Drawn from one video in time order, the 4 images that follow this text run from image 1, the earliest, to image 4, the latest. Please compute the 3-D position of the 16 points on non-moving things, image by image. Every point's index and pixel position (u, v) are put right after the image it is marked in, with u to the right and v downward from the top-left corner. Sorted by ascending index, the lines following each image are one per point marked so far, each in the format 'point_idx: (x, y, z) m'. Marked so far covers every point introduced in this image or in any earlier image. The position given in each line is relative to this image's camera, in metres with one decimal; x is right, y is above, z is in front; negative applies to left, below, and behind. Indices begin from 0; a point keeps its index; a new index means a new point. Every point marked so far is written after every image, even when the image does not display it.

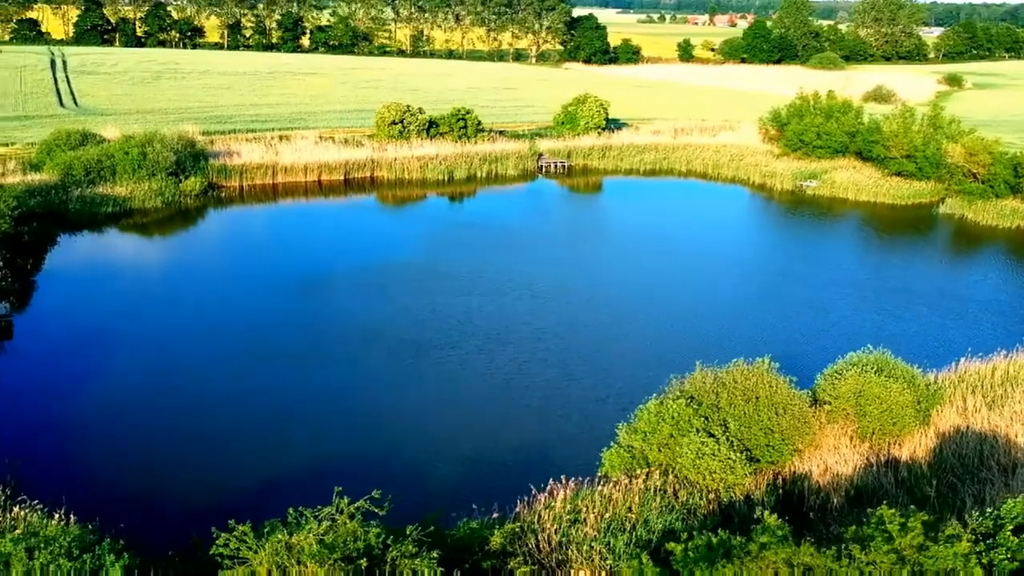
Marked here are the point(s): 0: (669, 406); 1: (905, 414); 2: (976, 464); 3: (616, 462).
0: (+1.5, -1.1, +7.9) m
1: (+4.1, -1.3, +8.6) m
2: (+4.7, -1.7, +8.2) m
3: (+1.0, -1.7, +7.9) m
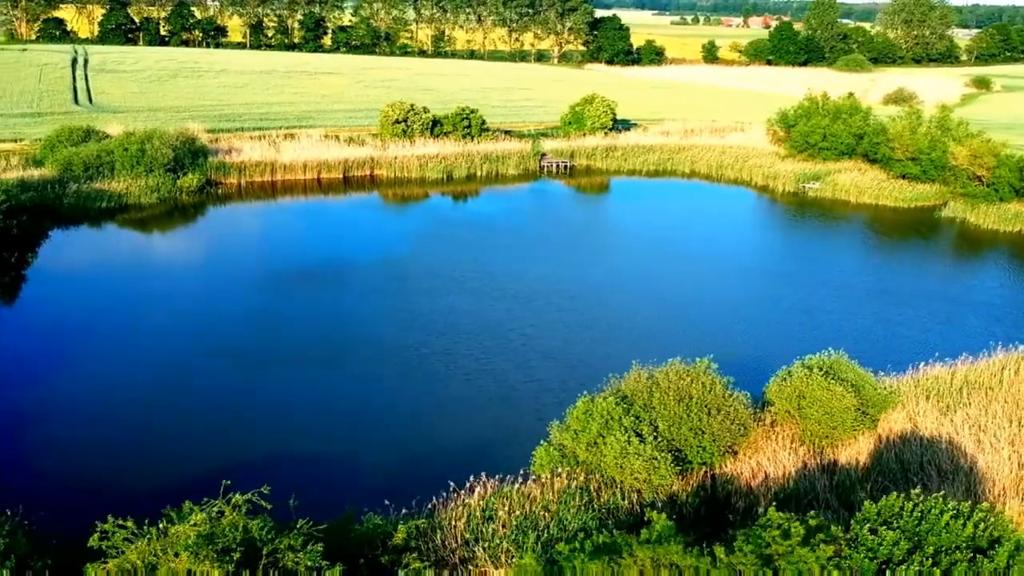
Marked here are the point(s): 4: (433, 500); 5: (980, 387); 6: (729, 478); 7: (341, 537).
0: (+0.8, -1.1, +7.8) m
1: (+3.4, -1.3, +8.4) m
2: (+4.0, -1.7, +8.0) m
3: (+0.3, -1.6, +7.8) m
4: (-0.9, -2.0, +7.6) m
5: (+5.7, -1.2, +10.0) m
6: (+2.0, -1.8, +7.7) m
7: (-1.3, -1.9, +6.1) m
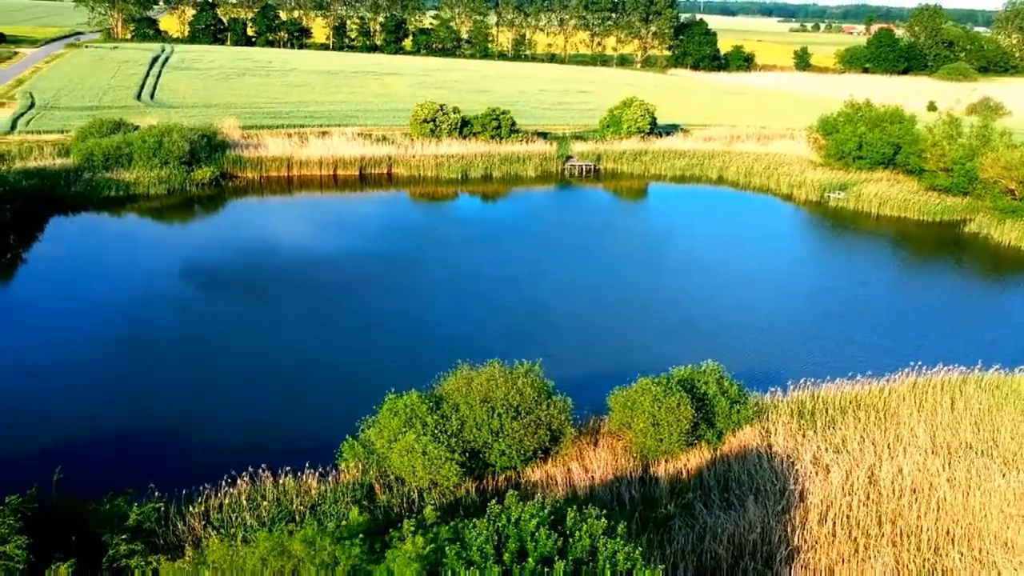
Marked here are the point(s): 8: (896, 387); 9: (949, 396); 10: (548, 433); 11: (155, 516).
0: (-1.0, -1.1, +7.6) m
1: (+1.6, -1.4, +8.0) m
2: (+2.1, -1.8, +7.6) m
3: (-1.6, -1.6, +7.7) m
4: (-2.8, -1.9, +7.7) m
5: (+4.0, -1.4, +9.4) m
6: (+0.1, -1.8, +7.5) m
7: (-3.3, -1.7, +6.2) m
8: (+4.6, -1.2, +9.8) m
9: (+5.1, -1.2, +9.6) m
10: (+0.4, -1.4, +7.8) m
11: (-2.8, -1.8, +6.4) m
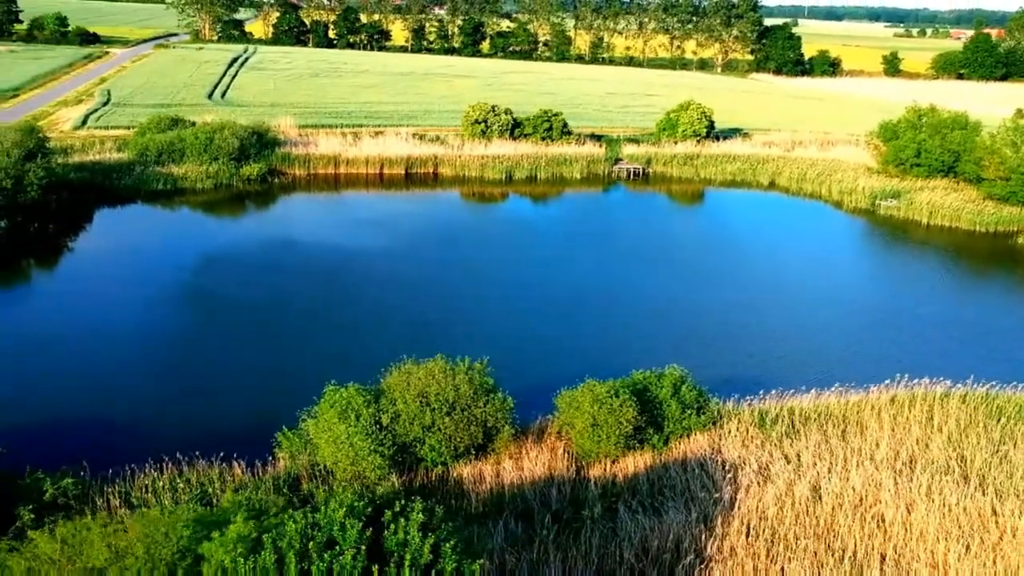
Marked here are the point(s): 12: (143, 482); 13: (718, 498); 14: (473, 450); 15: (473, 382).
0: (-1.6, -1.0, +7.8) m
1: (+1.0, -1.4, +7.9) m
2: (+1.4, -1.8, +7.4) m
3: (-2.2, -1.5, +7.9) m
4: (-3.4, -1.7, +7.9) m
5: (+3.5, -1.4, +9.0) m
6: (-0.5, -1.8, +7.5) m
7: (-4.1, -1.6, +6.5) m
8: (+4.2, -1.3, +9.4) m
9: (+4.6, -1.4, +9.1) m
10: (-0.3, -1.4, +7.8) m
11: (-3.5, -1.7, +6.7) m
12: (-3.1, -1.6, +7.0) m
13: (+1.9, -1.9, +7.2) m
14: (-0.3, -1.6, +7.9) m
15: (-0.4, -0.9, +8.0) m
